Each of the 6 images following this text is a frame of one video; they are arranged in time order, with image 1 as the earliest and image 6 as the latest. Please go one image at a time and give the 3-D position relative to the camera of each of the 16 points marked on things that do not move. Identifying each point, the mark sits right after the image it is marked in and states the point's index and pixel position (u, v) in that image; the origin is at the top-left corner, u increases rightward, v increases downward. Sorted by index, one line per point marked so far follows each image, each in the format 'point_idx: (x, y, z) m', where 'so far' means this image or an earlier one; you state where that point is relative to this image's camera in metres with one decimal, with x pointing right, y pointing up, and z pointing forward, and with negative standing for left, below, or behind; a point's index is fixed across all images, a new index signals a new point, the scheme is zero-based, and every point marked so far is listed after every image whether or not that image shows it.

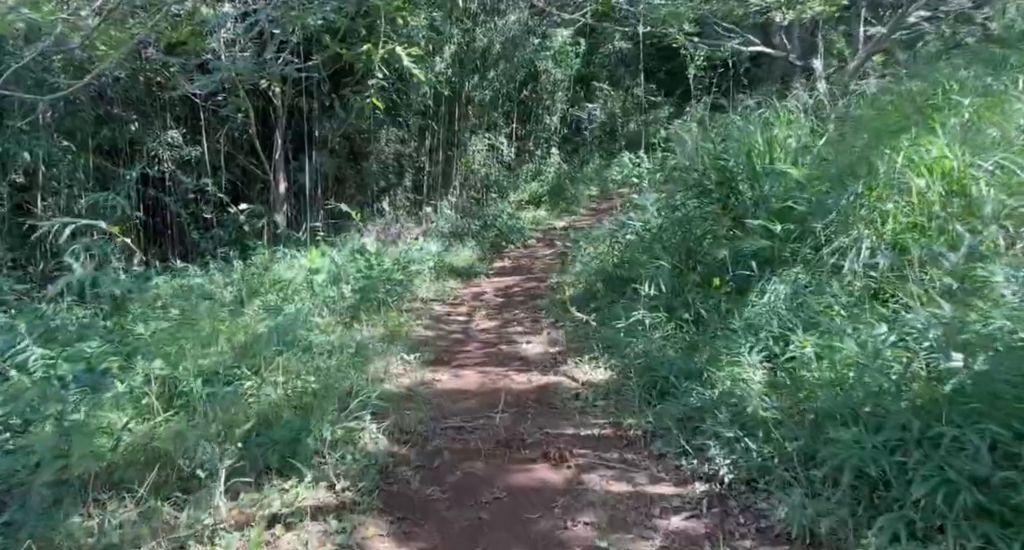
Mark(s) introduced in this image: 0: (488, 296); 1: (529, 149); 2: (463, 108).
0: (-0.2, -0.1, +5.8) m
1: (+0.2, +1.6, +11.6) m
2: (-0.5, +1.7, +9.3) m
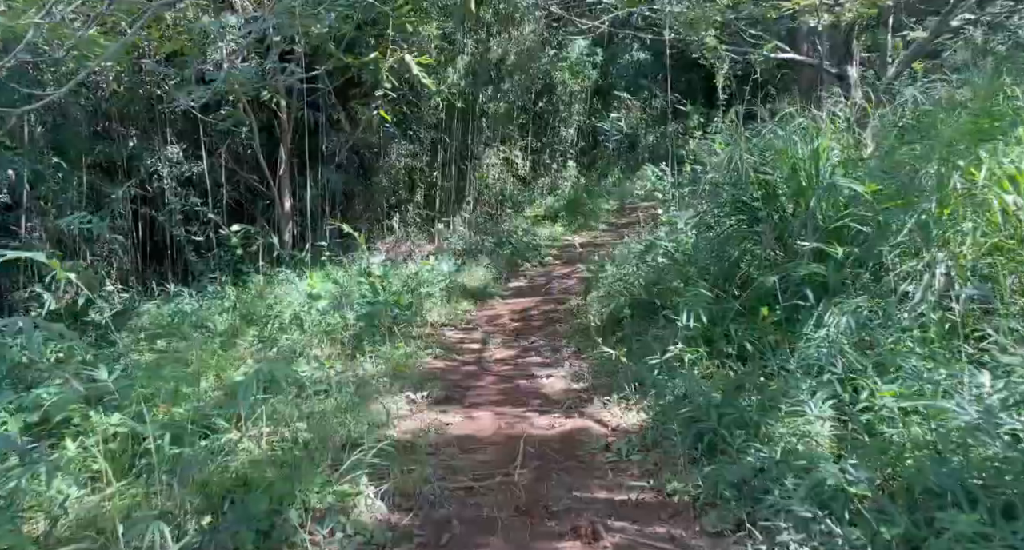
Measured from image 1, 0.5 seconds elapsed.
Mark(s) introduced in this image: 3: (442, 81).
0: (-0.1, -0.3, +5.4) m
1: (+0.4, +1.4, +11.2) m
2: (-0.4, +1.6, +9.0) m
3: (-0.6, +1.7, +7.9) m
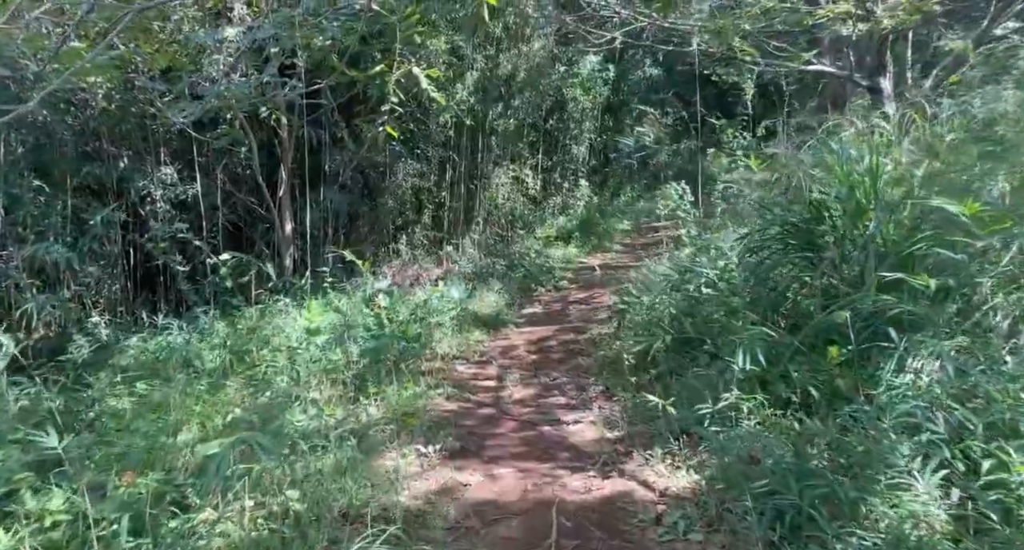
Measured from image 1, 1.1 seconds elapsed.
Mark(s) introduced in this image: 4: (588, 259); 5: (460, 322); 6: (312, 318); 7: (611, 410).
0: (0.0, -0.4, +5.0) m
1: (+0.5, +1.1, +10.9) m
2: (-0.2, +1.3, +8.6) m
3: (-0.5, +1.5, +7.5) m
4: (+0.7, +0.2, +8.6) m
5: (-0.3, -0.3, +5.5) m
6: (-0.9, -0.2, +4.1) m
7: (+0.4, -0.5, +3.6) m
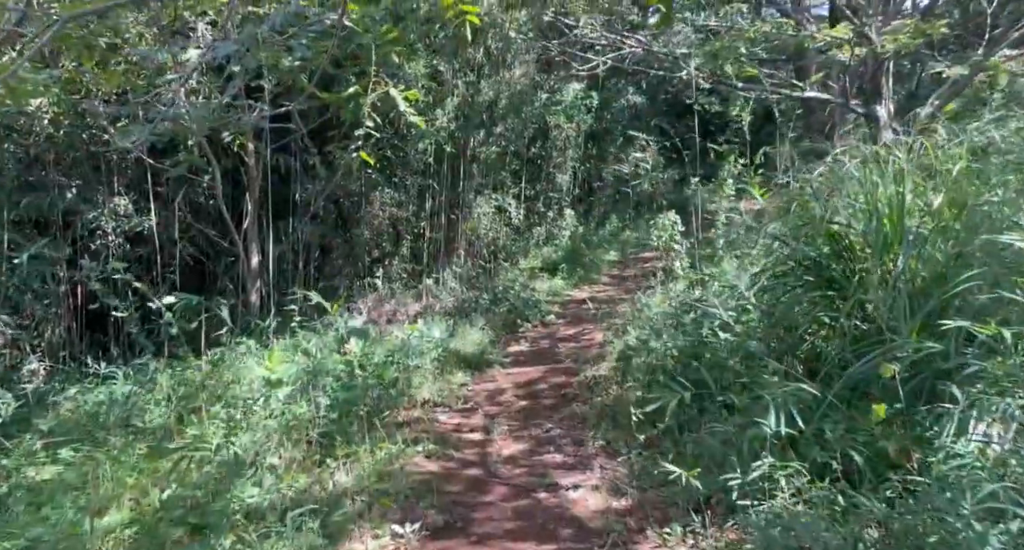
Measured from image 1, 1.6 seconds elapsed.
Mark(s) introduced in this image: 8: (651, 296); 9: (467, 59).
0: (0.0, -0.6, +4.6) m
1: (+0.3, +0.7, +10.5) m
2: (-0.4, +1.0, +8.2) m
3: (-0.7, +1.2, +7.1) m
4: (+0.6, -0.2, +8.3) m
5: (-0.4, -0.5, +5.1) m
6: (-1.0, -0.4, +3.7) m
7: (+0.4, -0.7, +3.1) m
8: (+1.0, -0.2, +6.7) m
9: (-0.4, +1.9, +7.9) m
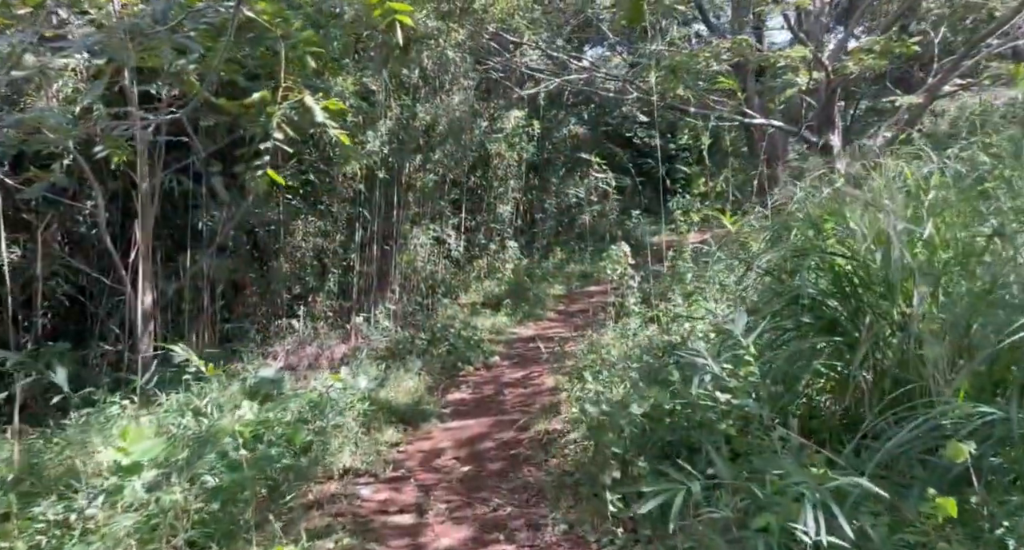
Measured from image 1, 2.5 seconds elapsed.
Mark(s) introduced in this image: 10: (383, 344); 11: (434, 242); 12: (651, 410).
0: (-0.3, -0.8, +3.9) m
1: (-0.3, +0.3, +9.8) m
2: (-0.9, +0.7, +7.5) m
3: (-1.1, +0.9, +6.4) m
4: (+0.1, -0.5, +7.6) m
5: (-0.7, -0.7, +4.4) m
6: (-1.2, -0.5, +2.9) m
7: (+0.2, -0.8, +2.4) m
8: (+0.6, -0.4, +6.0) m
9: (-0.9, +1.6, +7.2) m
10: (-0.9, -0.5, +6.1) m
11: (-0.7, +0.3, +8.4) m
12: (+0.5, -0.5, +3.1) m
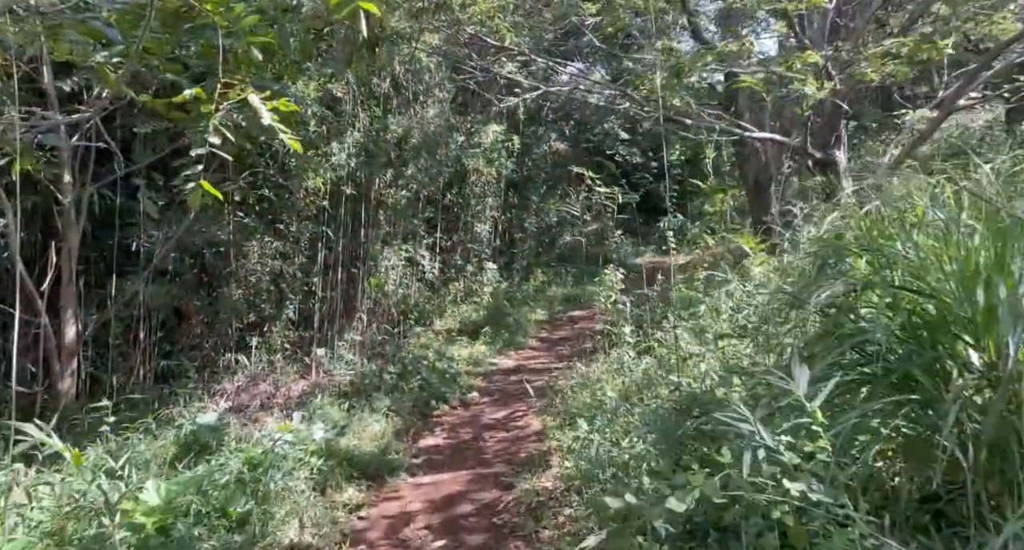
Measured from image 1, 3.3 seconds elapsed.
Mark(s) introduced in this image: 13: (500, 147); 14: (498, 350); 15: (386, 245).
0: (-0.4, -0.9, +3.2) m
1: (-0.6, +0.1, +9.2) m
2: (-1.1, +0.5, +6.9) m
3: (-1.2, +0.8, +5.8) m
4: (-0.1, -0.7, +6.9) m
5: (-0.8, -0.8, +3.7) m
6: (-1.2, -0.6, +2.3) m
7: (+0.2, -0.9, +1.8) m
8: (+0.5, -0.6, +5.4) m
9: (-1.0, +1.4, +6.6) m
10: (-1.0, -0.6, +5.5) m
11: (-0.9, +0.1, +7.7) m
12: (+0.4, -0.6, +2.4) m
13: (-0.1, +1.4, +10.0) m
14: (-0.1, -0.6, +7.2) m
15: (-1.0, +0.2, +7.2) m
